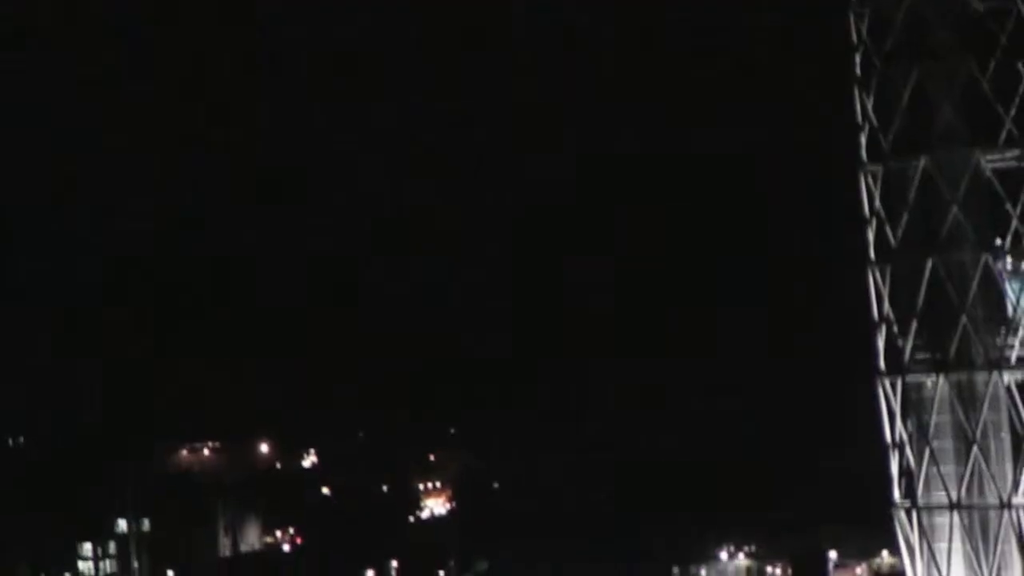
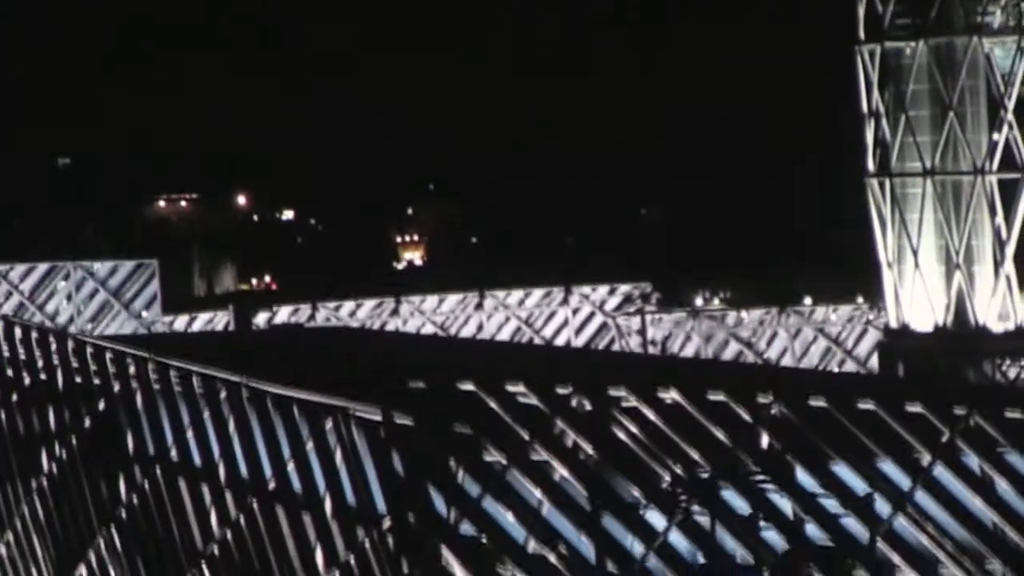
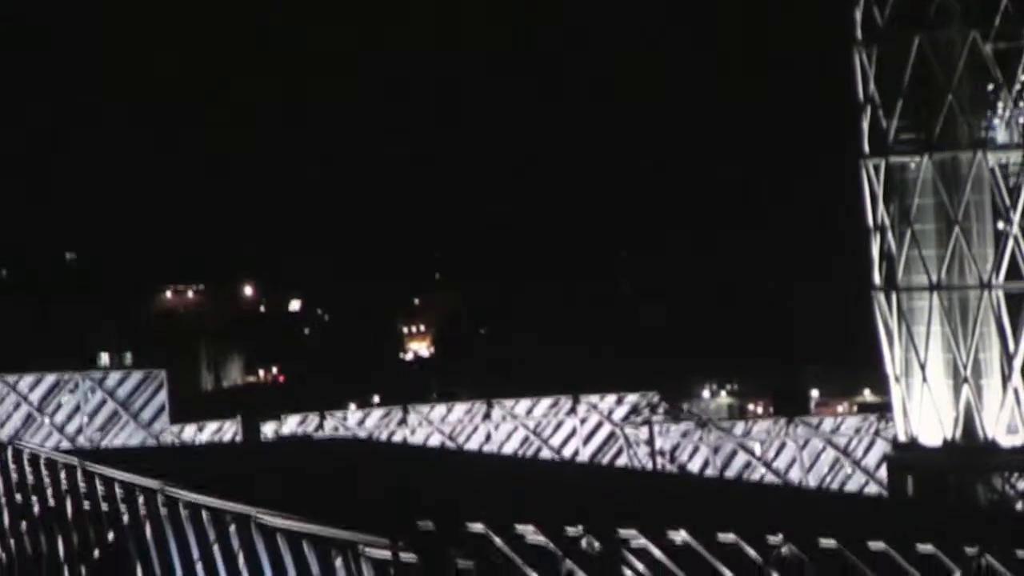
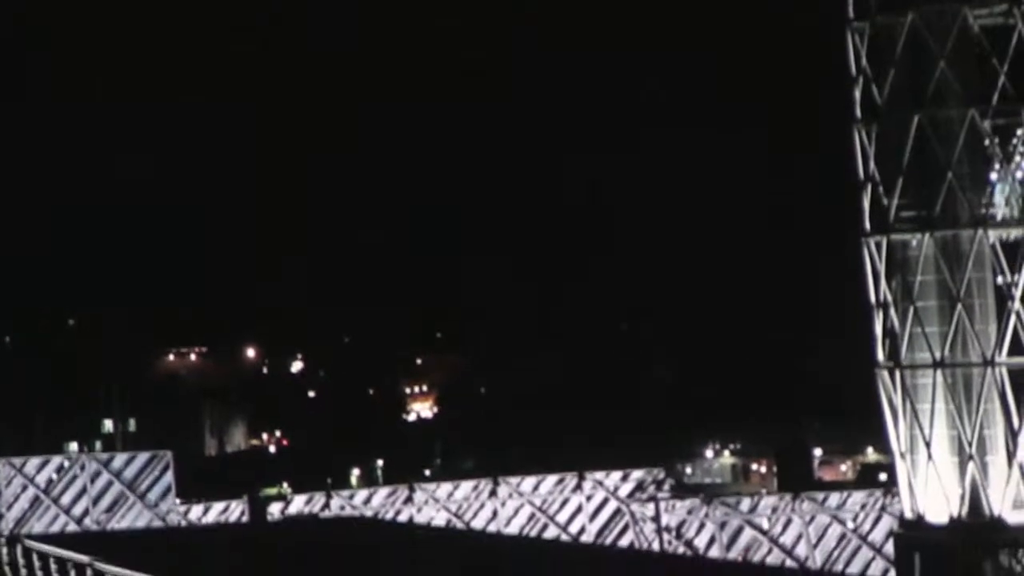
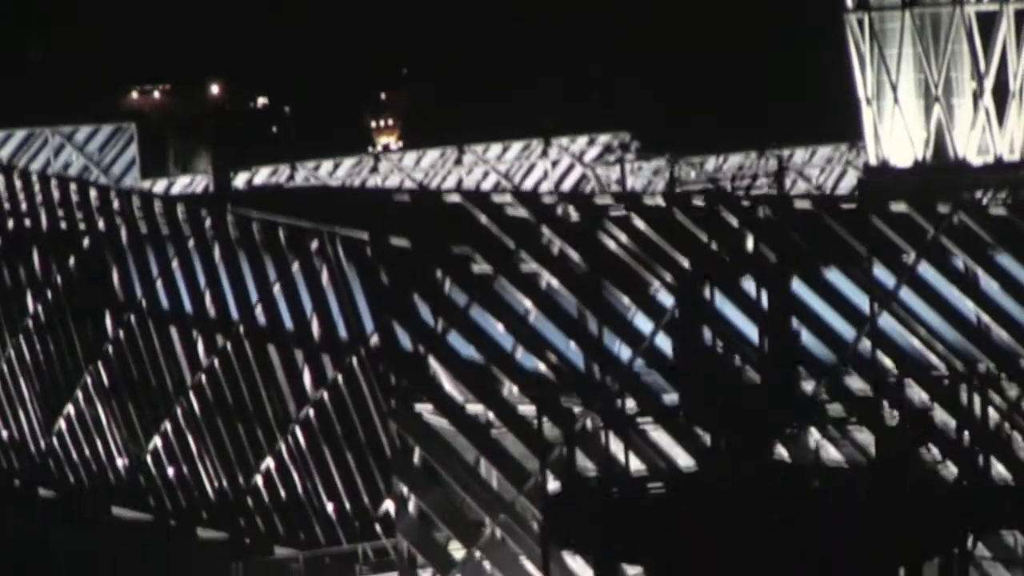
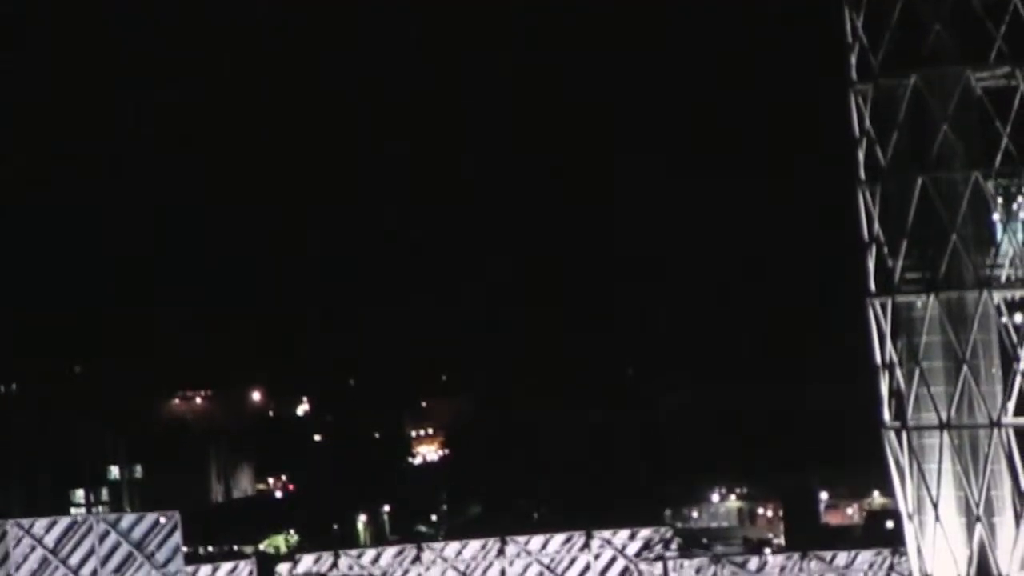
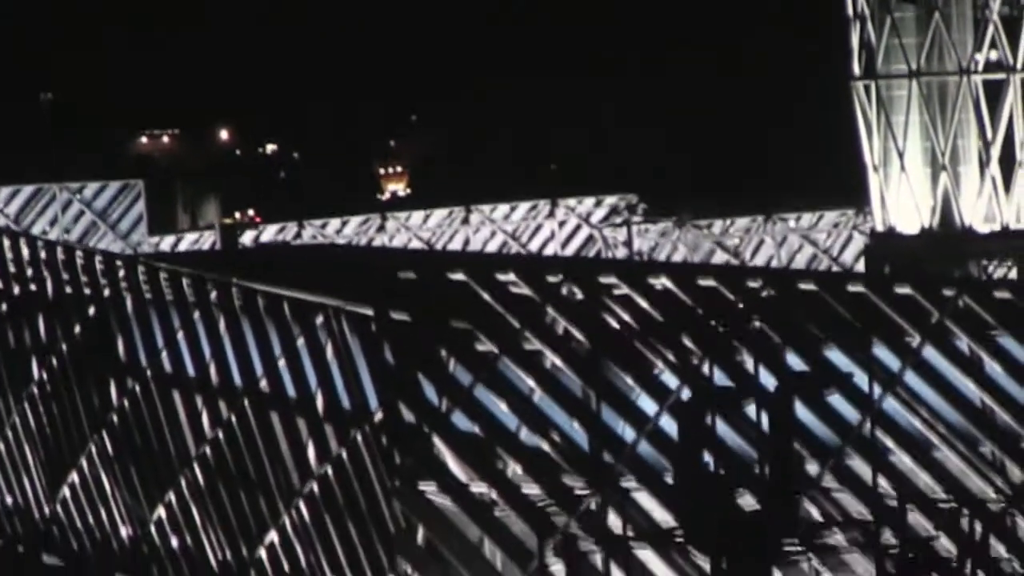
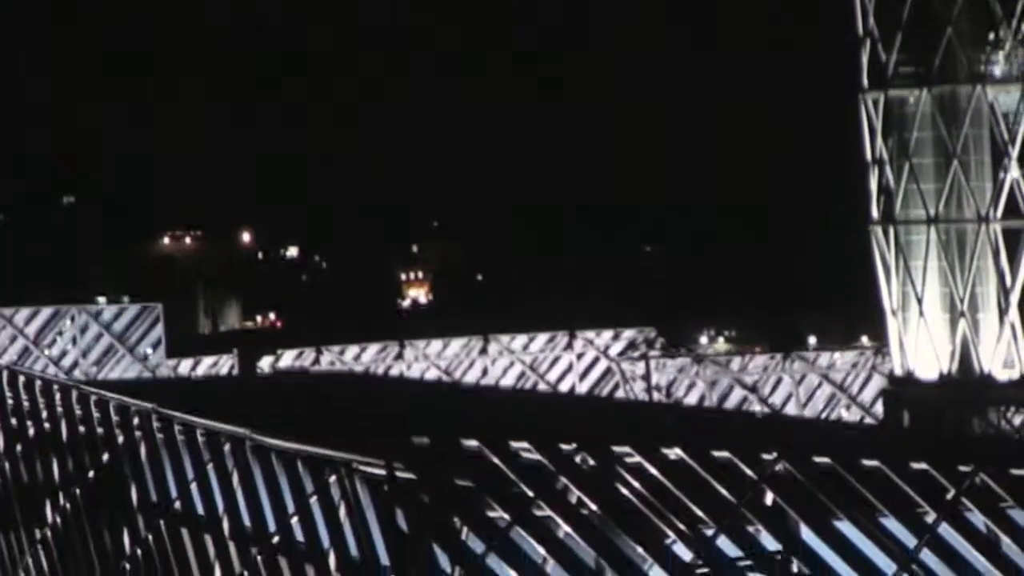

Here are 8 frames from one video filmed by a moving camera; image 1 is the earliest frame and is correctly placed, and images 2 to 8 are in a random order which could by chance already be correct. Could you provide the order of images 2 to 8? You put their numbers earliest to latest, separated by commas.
6, 4, 3, 8, 2, 7, 5
